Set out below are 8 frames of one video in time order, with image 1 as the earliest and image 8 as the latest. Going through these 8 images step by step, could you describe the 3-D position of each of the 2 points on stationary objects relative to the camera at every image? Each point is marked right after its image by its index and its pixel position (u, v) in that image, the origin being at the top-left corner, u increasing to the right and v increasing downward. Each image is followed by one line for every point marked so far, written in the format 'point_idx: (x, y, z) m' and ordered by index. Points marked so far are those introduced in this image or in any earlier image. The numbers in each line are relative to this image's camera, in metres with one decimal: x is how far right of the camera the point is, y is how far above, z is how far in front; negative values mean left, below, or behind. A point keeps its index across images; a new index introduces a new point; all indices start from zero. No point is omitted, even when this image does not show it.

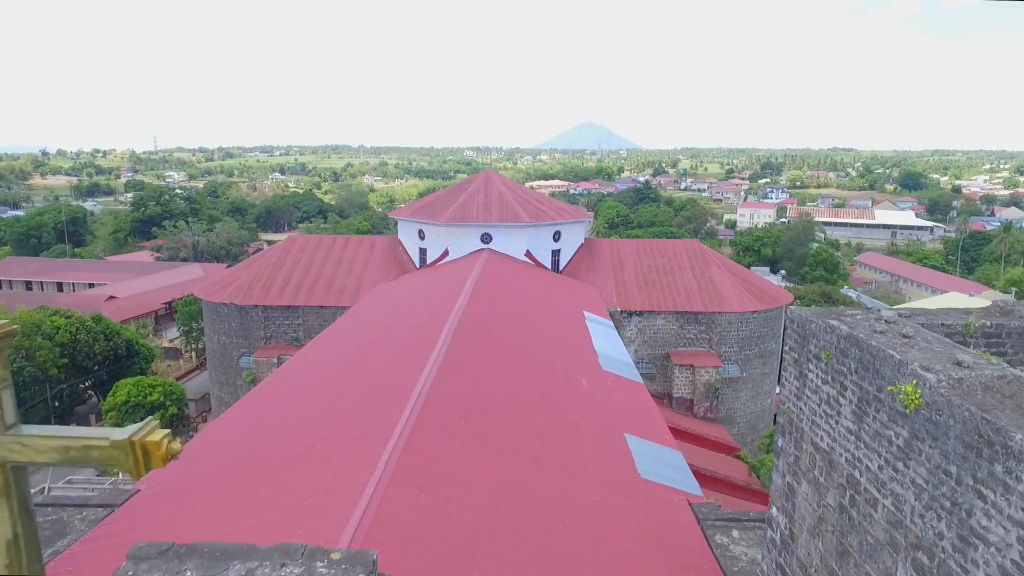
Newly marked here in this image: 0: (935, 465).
0: (+2.7, -1.2, +4.3) m
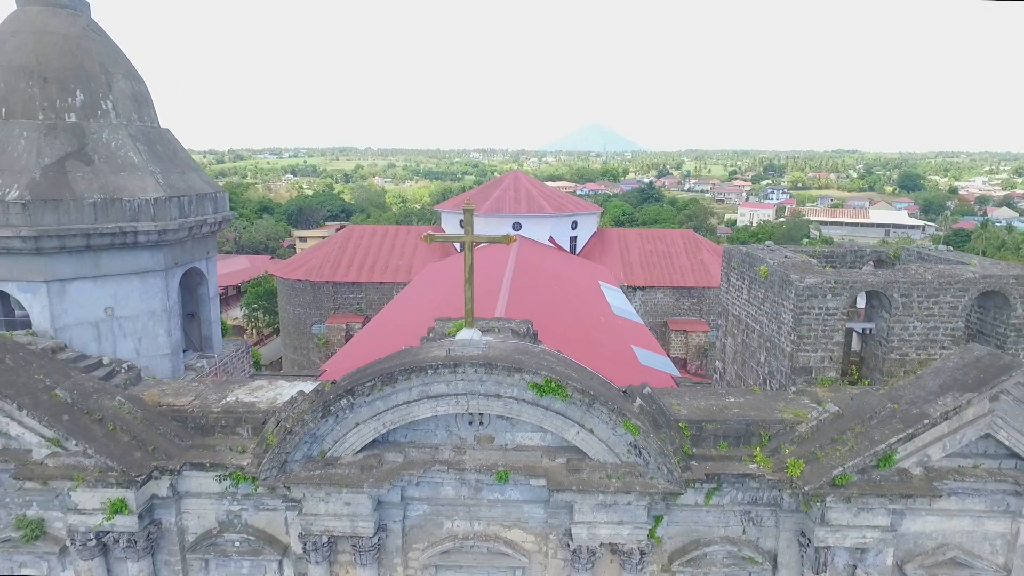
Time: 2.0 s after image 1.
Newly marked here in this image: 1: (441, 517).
0: (+3.7, -0.2, +9.4) m
1: (-0.9, -2.8, +8.0) m
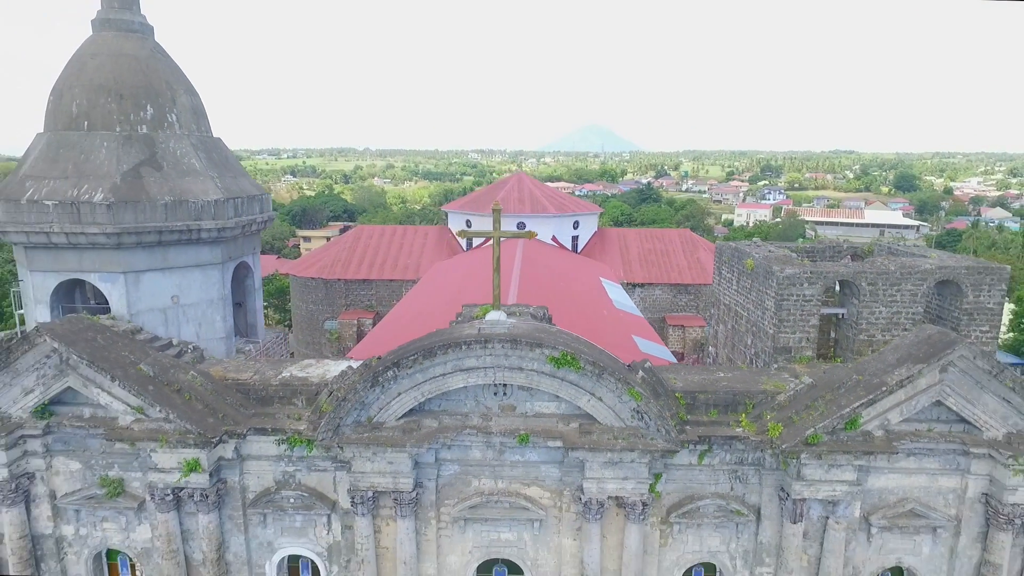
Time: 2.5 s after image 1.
0: (+3.9, 0.0, +10.7) m
1: (-0.6, -2.6, +9.3) m
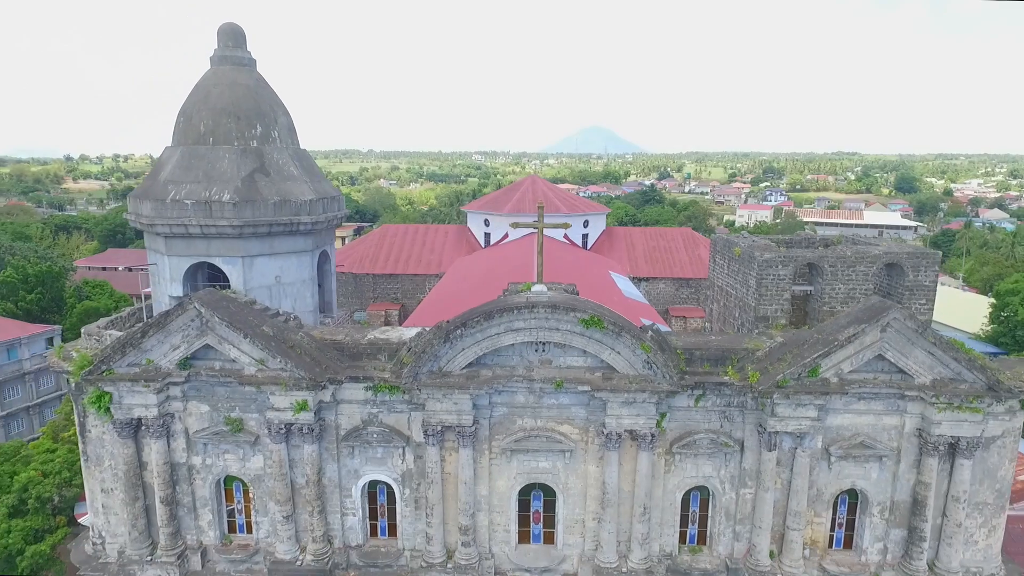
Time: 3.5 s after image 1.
0: (+4.6, +0.3, +13.3) m
1: (+0.1, -2.3, +11.8) m
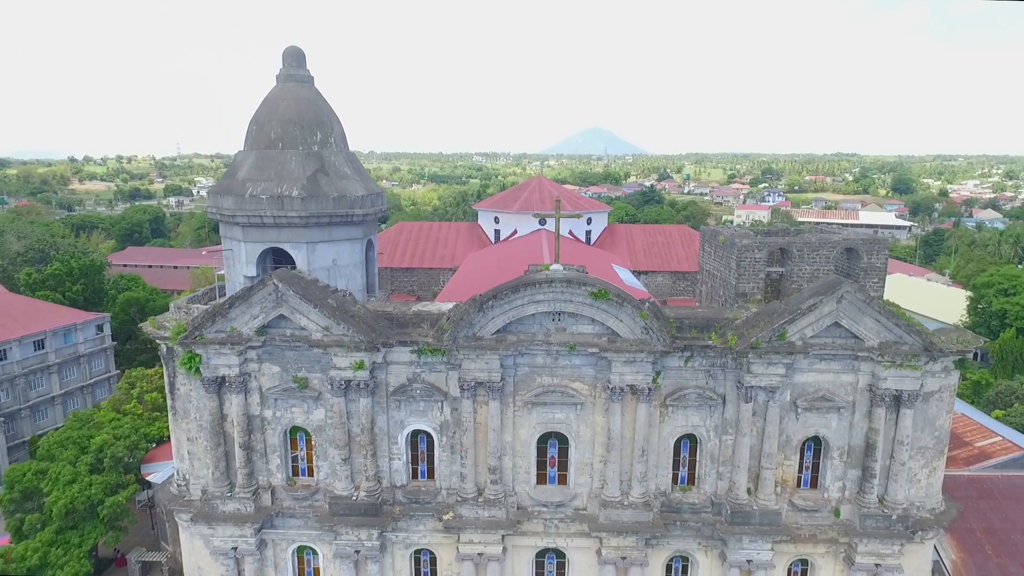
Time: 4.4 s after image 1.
0: (+5.1, +0.7, +15.7) m
1: (+0.5, -1.9, +14.3) m
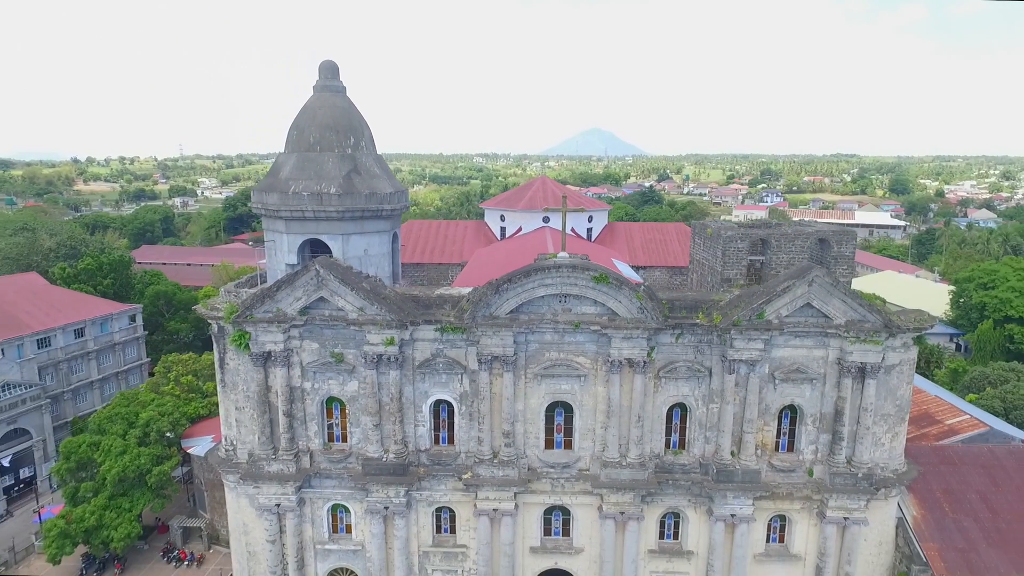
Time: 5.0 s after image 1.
0: (+5.4, +1.1, +17.6) m
1: (+0.8, -1.5, +16.2) m
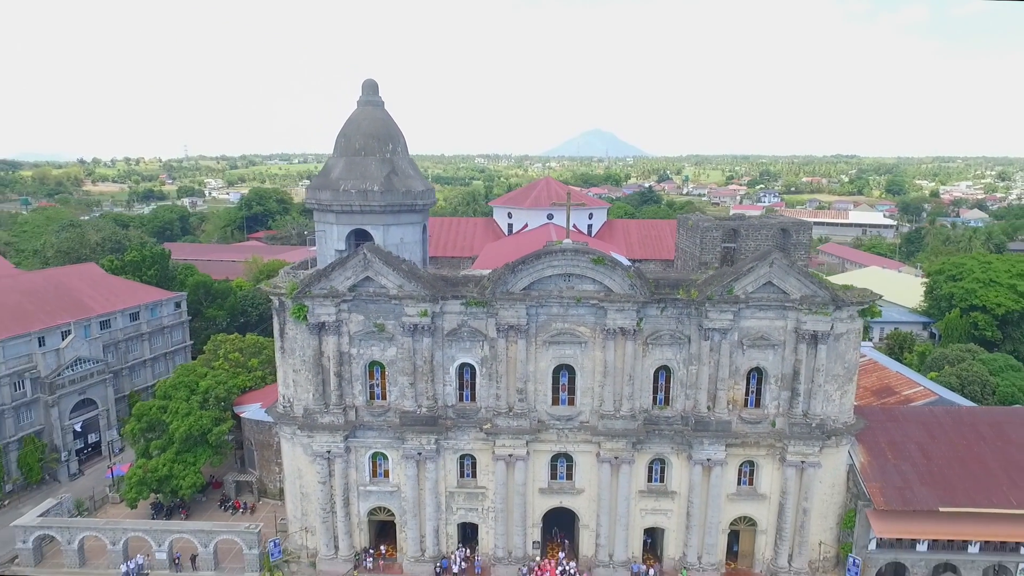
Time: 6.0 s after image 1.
0: (+5.7, +1.6, +20.9) m
1: (+1.2, -1.0, +19.5) m
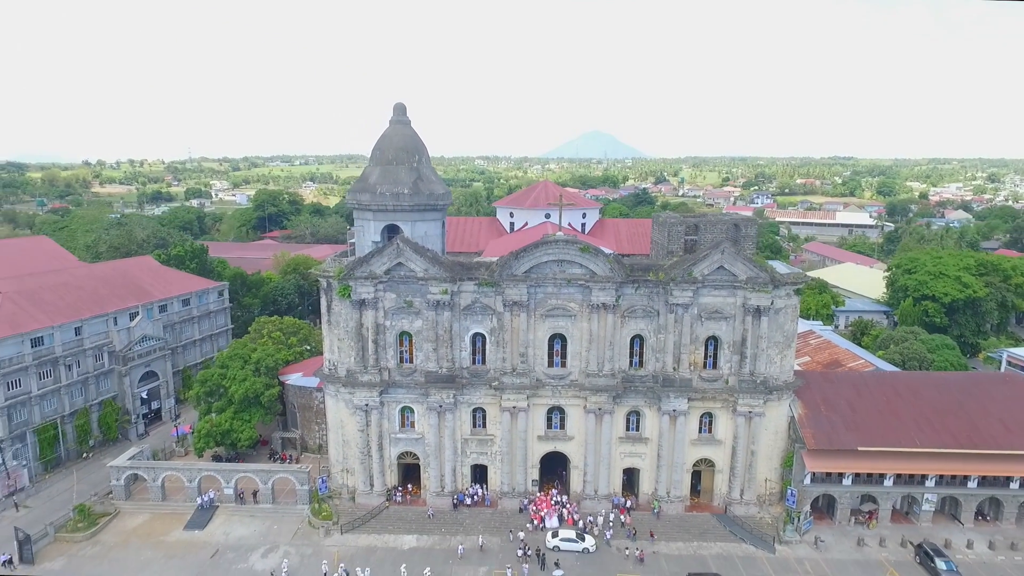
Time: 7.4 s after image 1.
0: (+5.9, +2.2, +25.7) m
1: (+1.3, -0.4, +24.2) m
